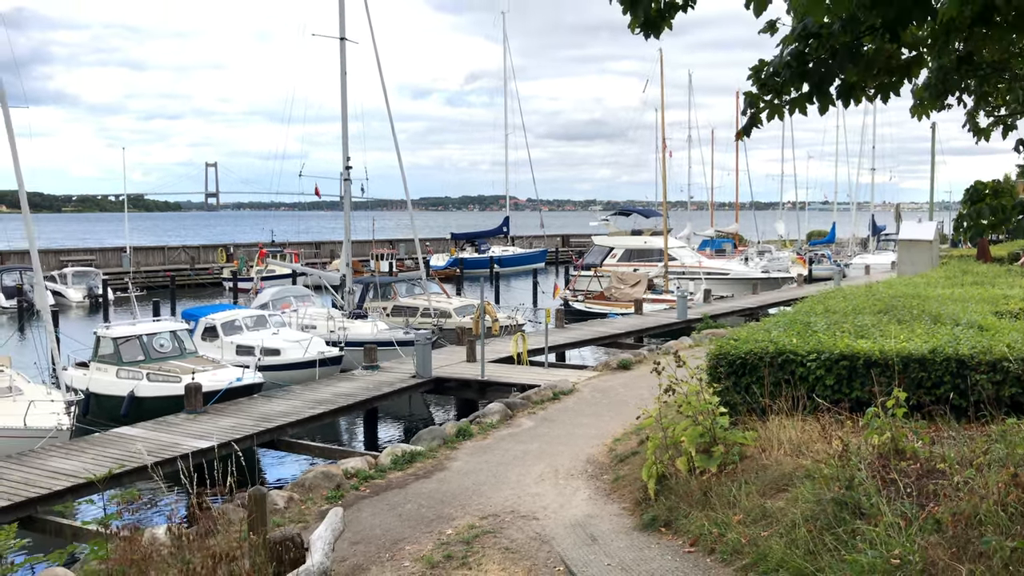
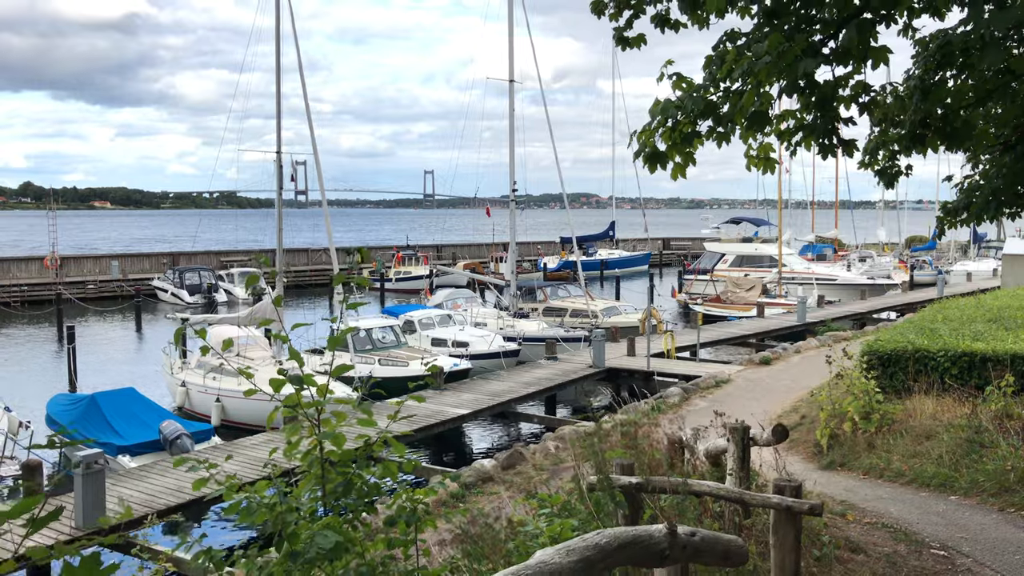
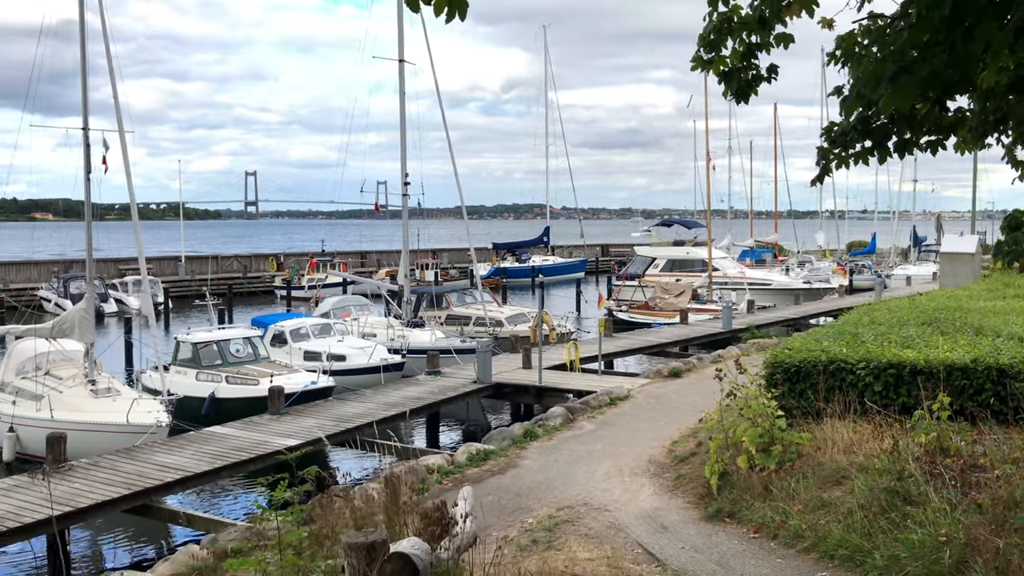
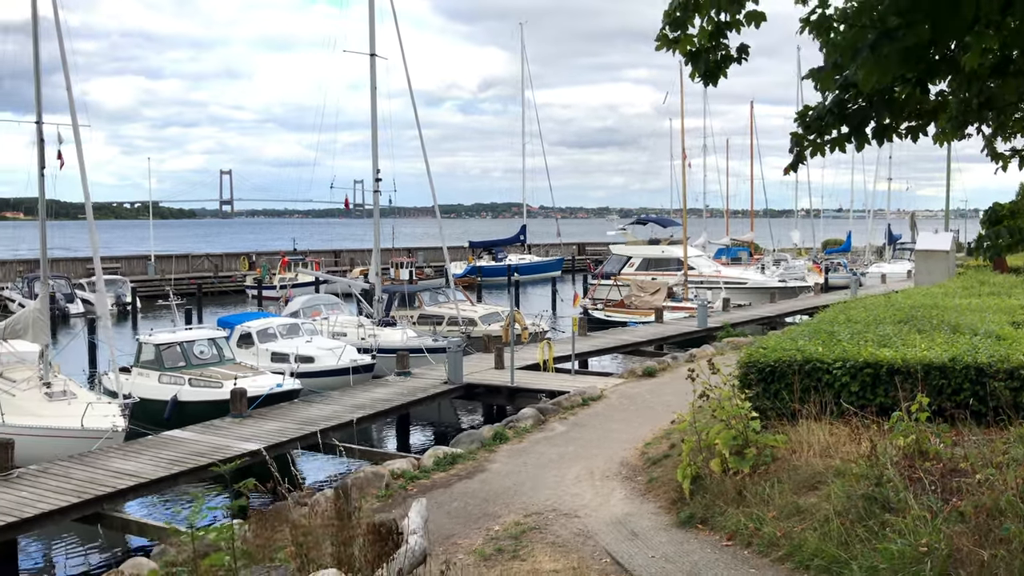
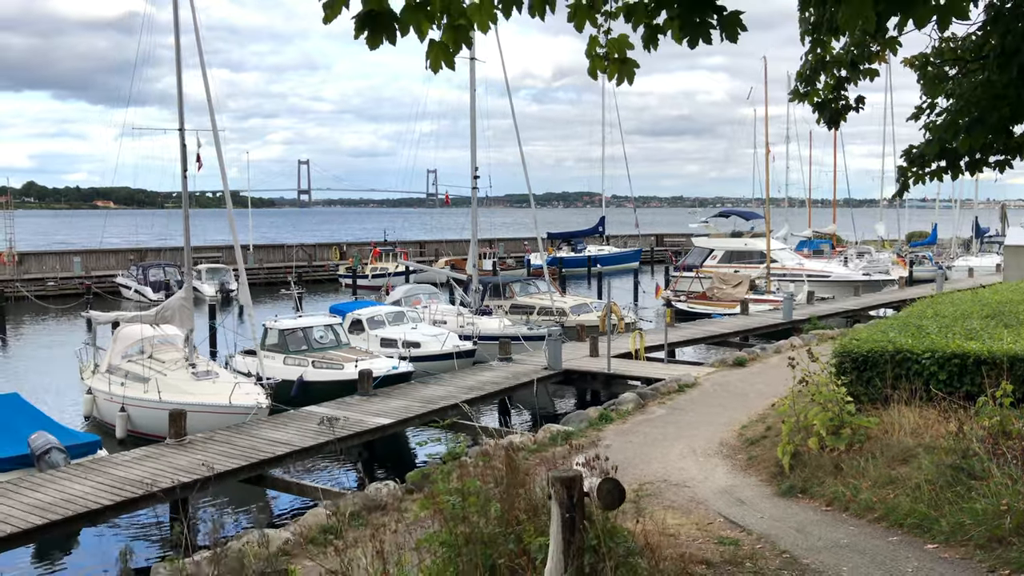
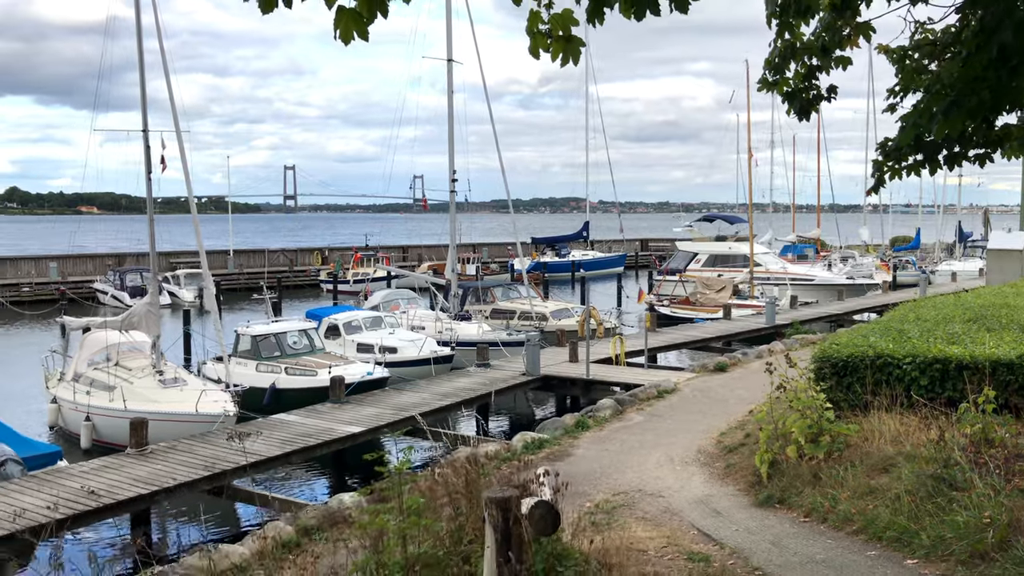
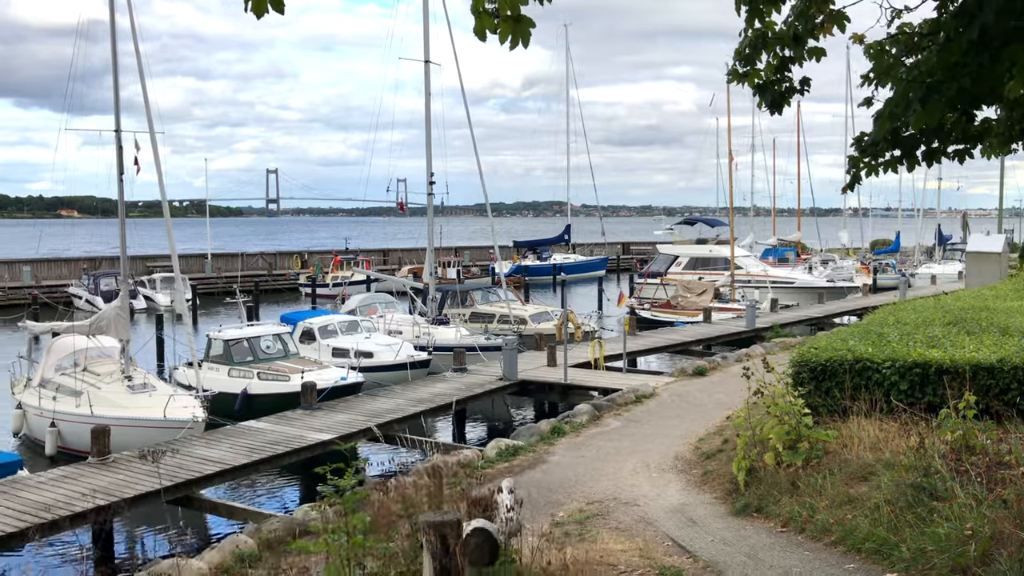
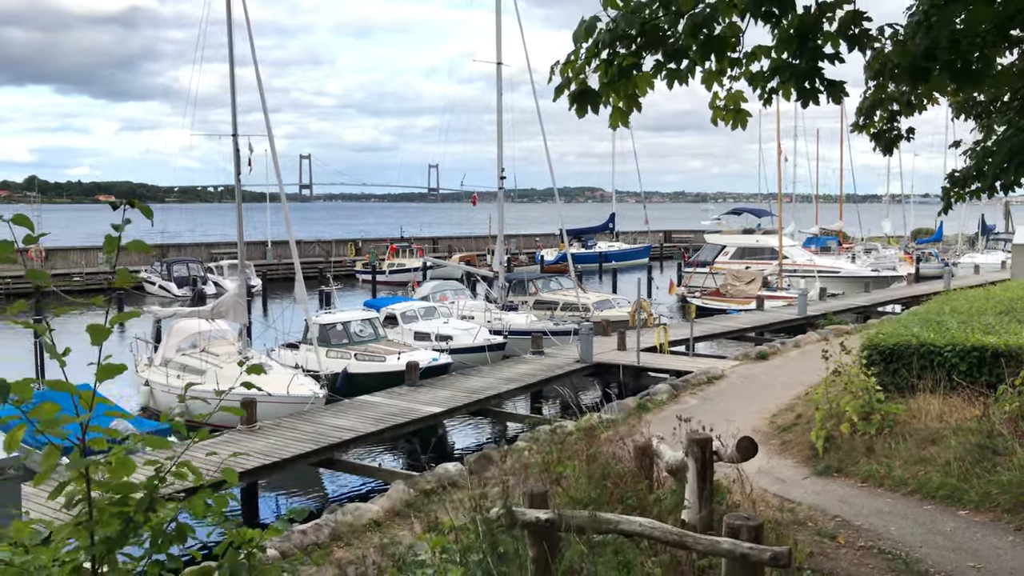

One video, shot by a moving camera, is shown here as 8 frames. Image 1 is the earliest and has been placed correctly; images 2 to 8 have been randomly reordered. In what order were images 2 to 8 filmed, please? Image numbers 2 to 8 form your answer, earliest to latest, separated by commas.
4, 3, 7, 6, 5, 8, 2
